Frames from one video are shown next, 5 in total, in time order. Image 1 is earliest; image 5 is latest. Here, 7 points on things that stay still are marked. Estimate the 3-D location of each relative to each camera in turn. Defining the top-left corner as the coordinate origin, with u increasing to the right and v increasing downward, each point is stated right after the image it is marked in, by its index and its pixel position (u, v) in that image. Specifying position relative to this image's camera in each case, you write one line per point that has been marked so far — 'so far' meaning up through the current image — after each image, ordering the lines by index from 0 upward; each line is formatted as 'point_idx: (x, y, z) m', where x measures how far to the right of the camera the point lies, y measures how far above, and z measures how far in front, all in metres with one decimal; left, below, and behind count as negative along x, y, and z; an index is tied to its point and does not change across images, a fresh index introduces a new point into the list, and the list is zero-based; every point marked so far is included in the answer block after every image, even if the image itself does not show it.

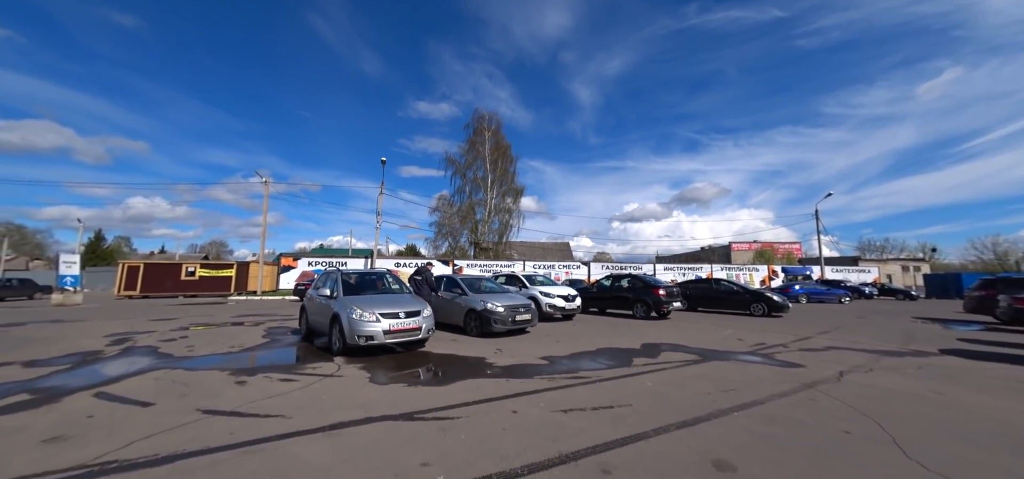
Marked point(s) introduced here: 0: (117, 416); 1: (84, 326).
0: (-4.4, -1.9, +4.1) m
1: (-16.1, -3.3, +13.9) m
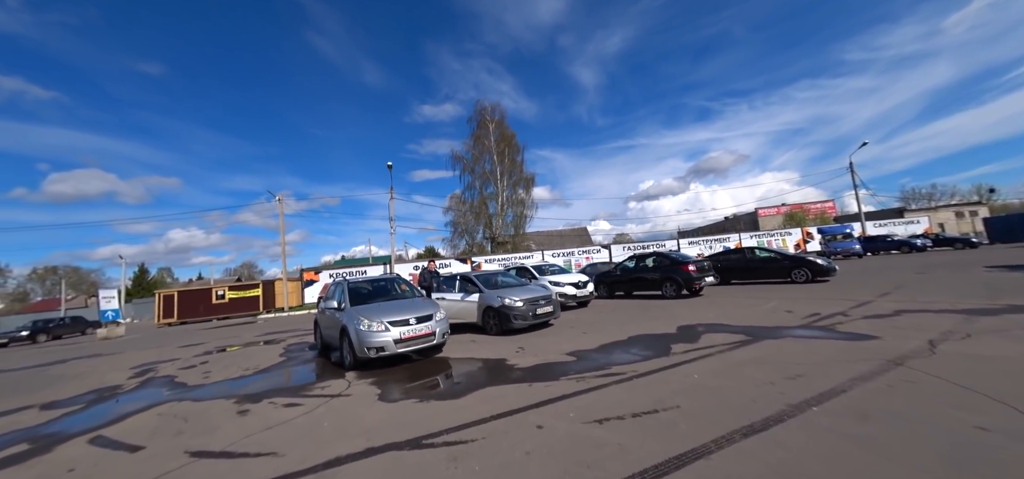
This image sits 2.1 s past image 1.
0: (-4.1, -2.2, +3.7) m
1: (-15.1, -4.6, +14.0) m
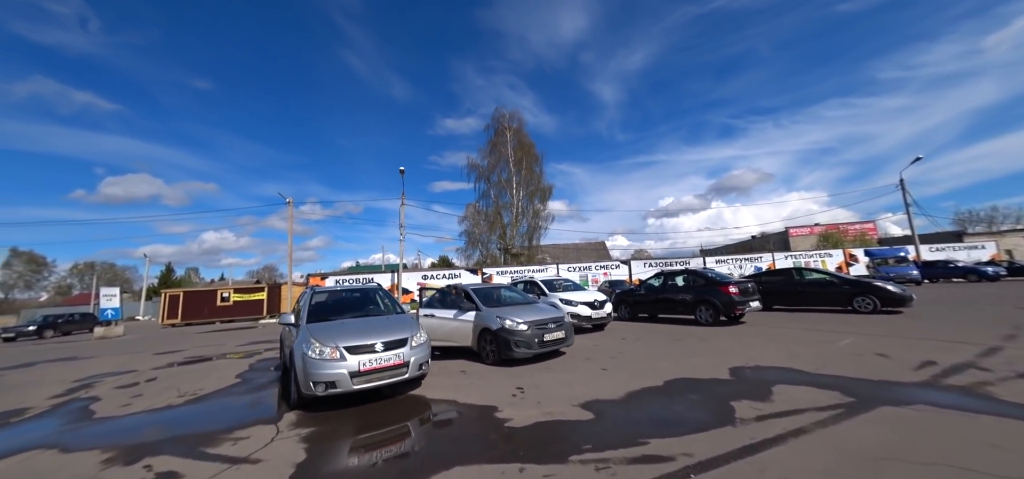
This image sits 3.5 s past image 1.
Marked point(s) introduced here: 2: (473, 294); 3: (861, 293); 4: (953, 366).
0: (-4.3, -2.1, +2.1) m
1: (-15.0, -4.4, +12.9) m
2: (-0.9, -1.2, +8.4) m
3: (+9.7, -1.5, +10.2) m
4: (+5.6, -1.6, +4.7) m
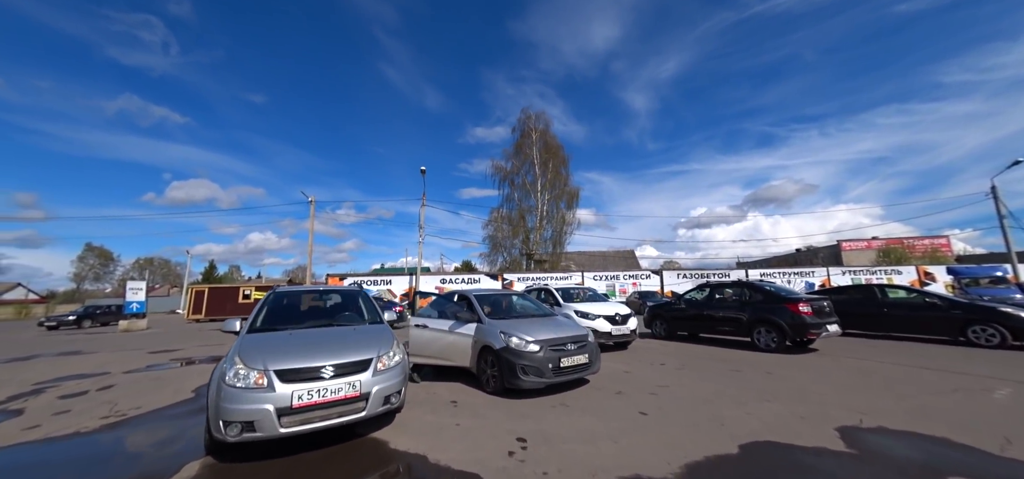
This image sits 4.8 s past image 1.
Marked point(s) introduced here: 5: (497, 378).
0: (-4.5, -1.8, +0.8) m
1: (-14.5, -4.0, +12.2) m
2: (-0.7, -1.1, +6.8) m
3: (+10.0, -1.7, +7.9) m
4: (+5.6, -1.6, +2.7) m
5: (-0.2, -2.1, +5.7) m
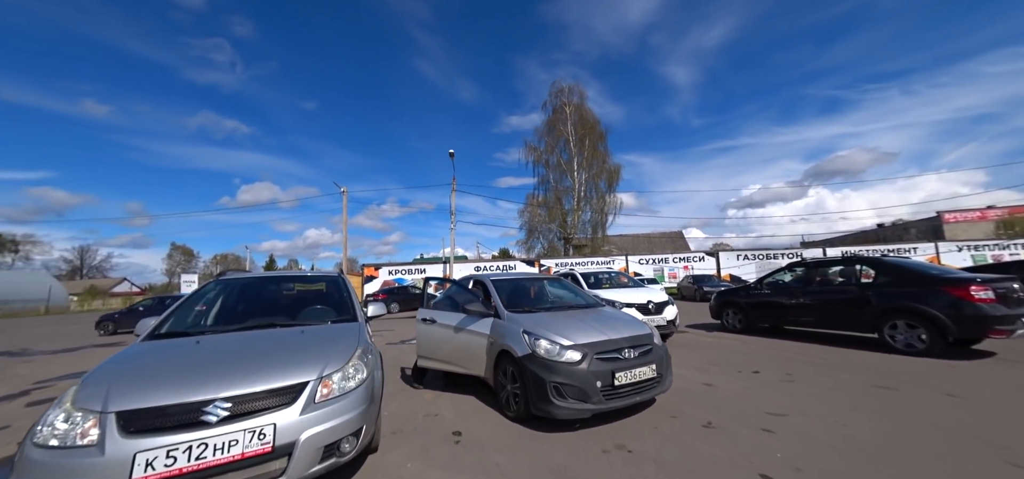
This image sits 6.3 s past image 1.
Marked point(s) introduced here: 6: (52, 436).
0: (-4.7, -1.6, -0.5) m
1: (-13.4, -3.8, +12.0) m
2: (-0.3, -0.7, +5.1) m
3: (+10.5, -0.9, +5.0) m
4: (+5.5, -1.1, +0.3) m
5: (+0.1, -1.7, +3.9) m
6: (-2.6, -1.1, +2.1) m
